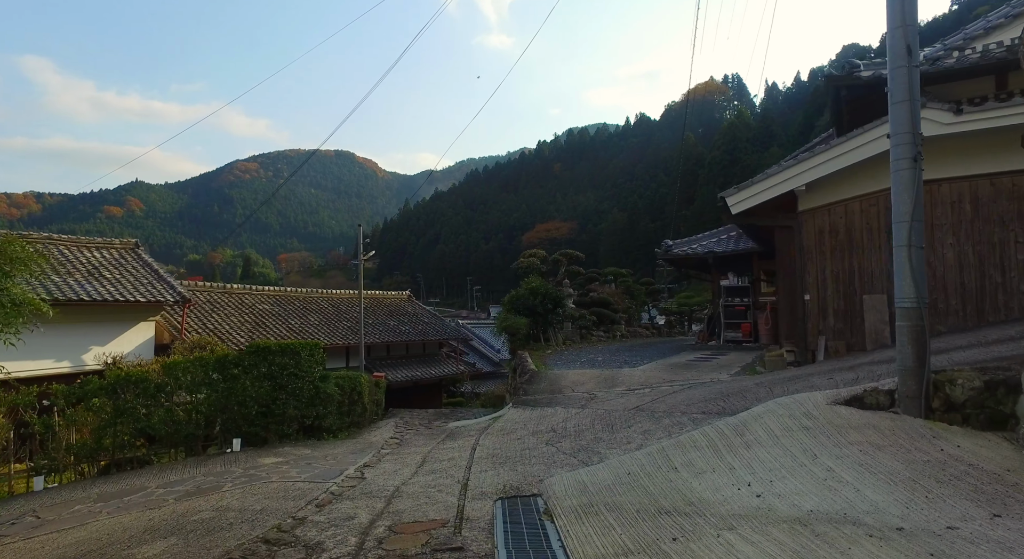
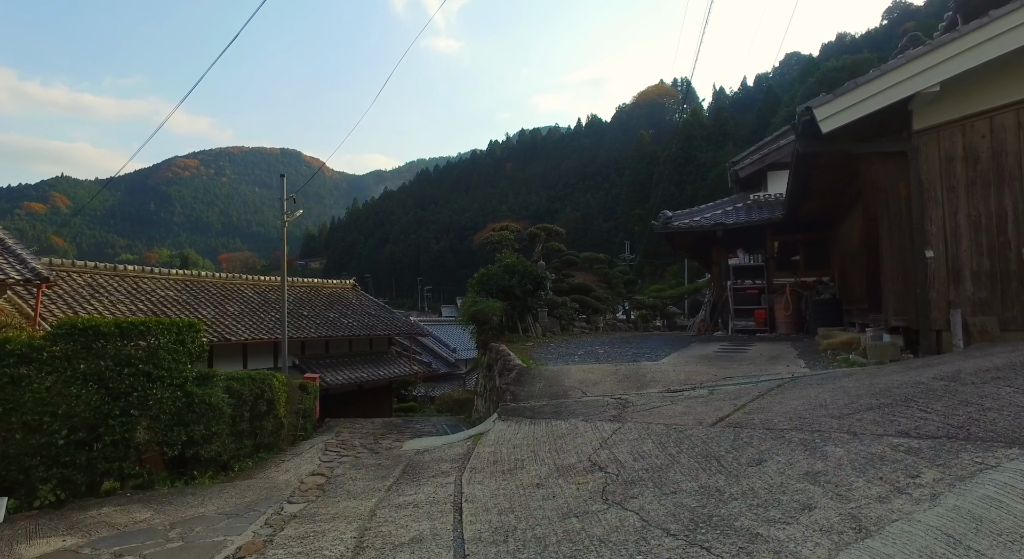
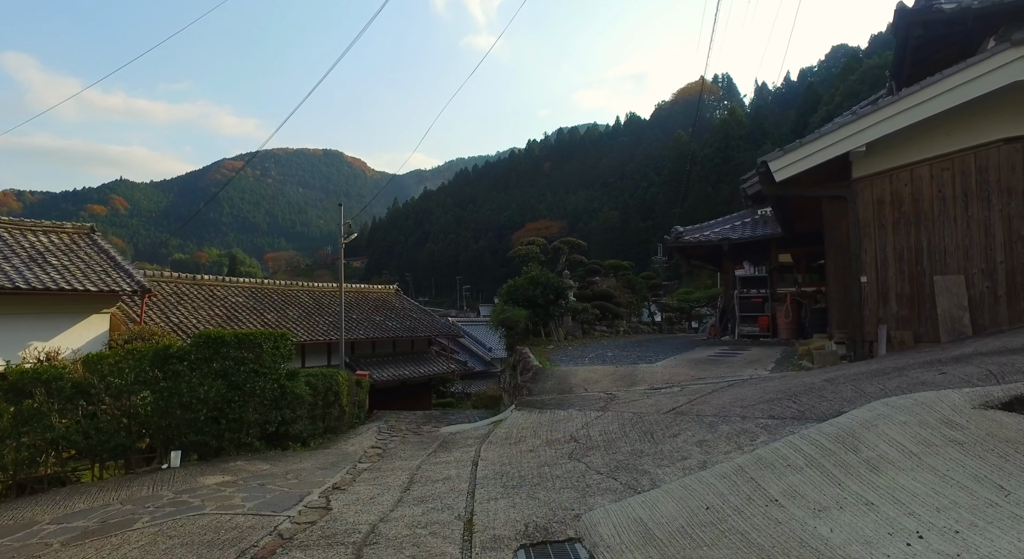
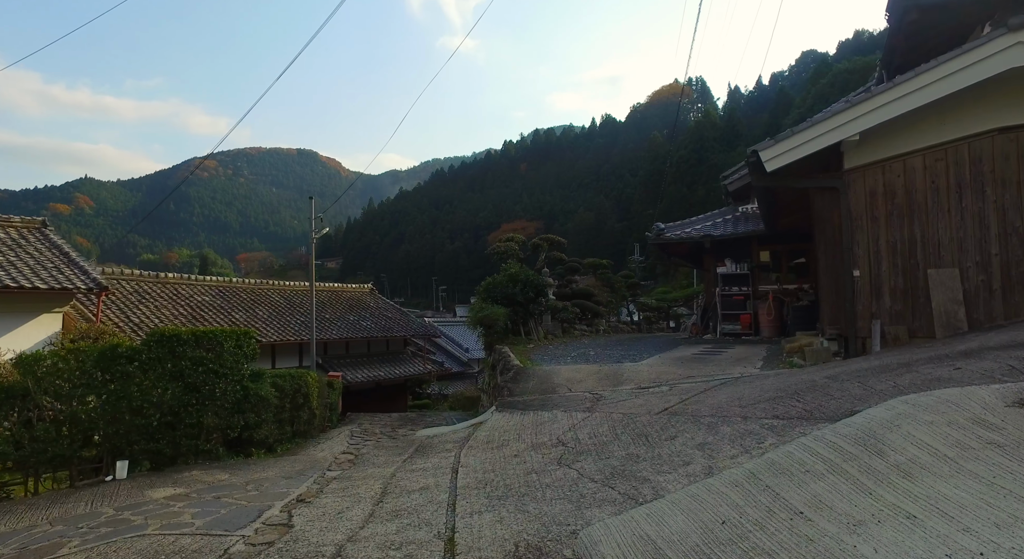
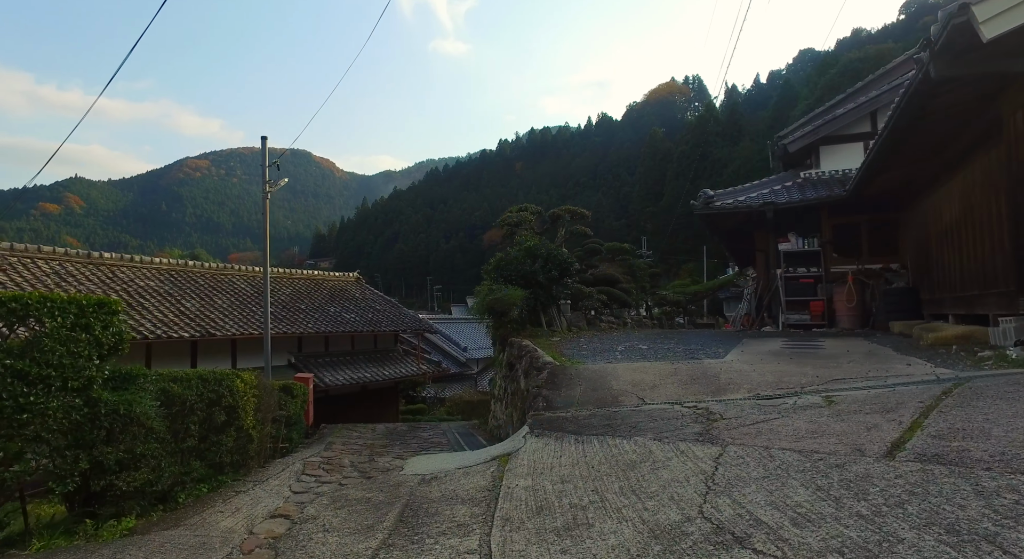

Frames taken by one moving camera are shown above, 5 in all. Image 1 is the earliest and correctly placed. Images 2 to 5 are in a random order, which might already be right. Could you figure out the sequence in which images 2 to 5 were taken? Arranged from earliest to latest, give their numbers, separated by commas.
3, 4, 2, 5
